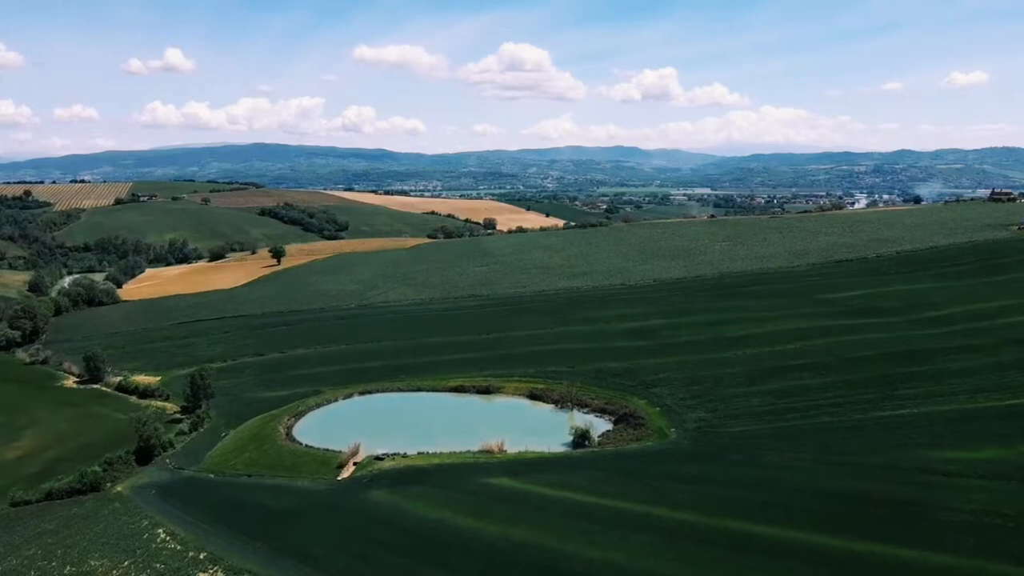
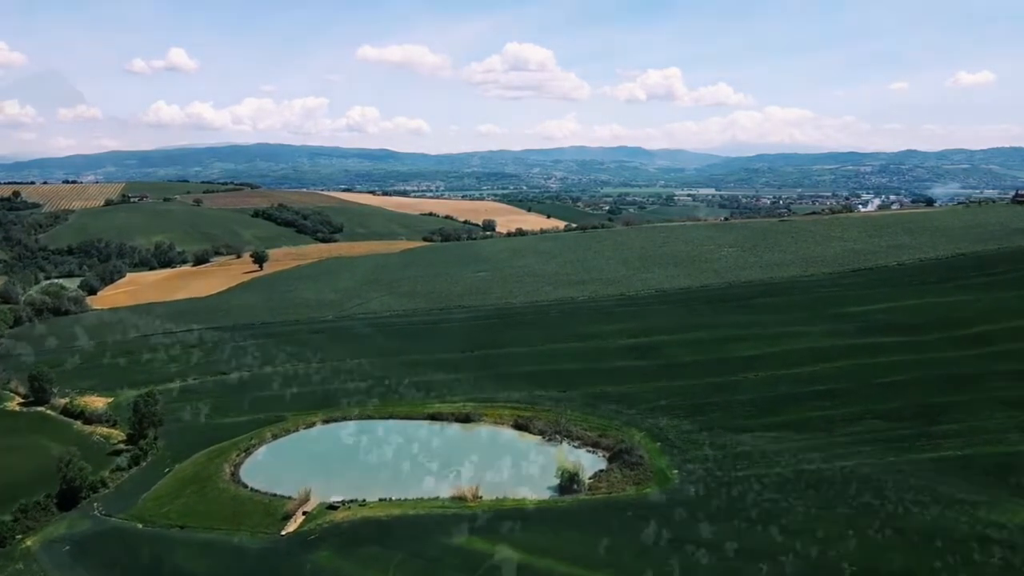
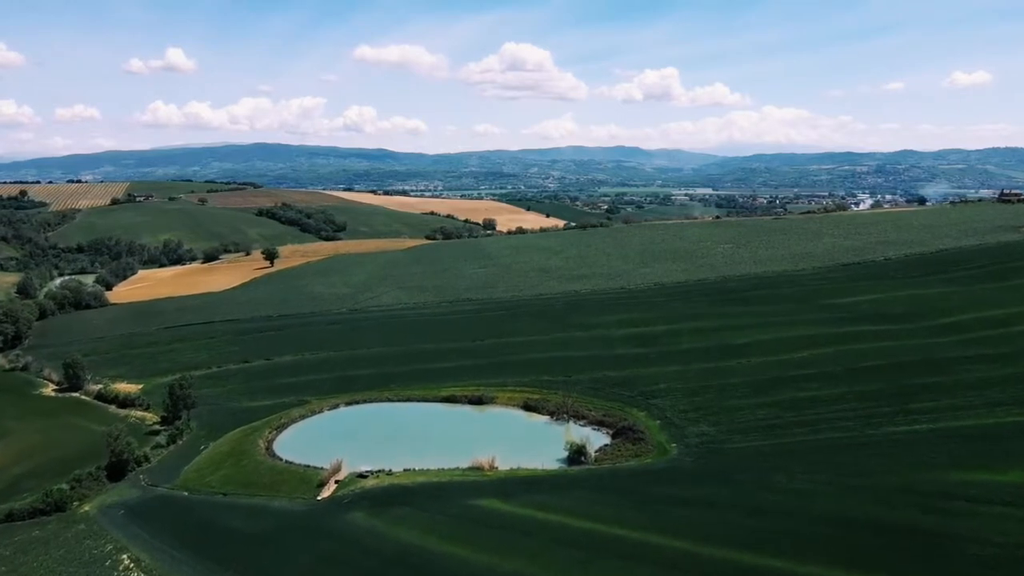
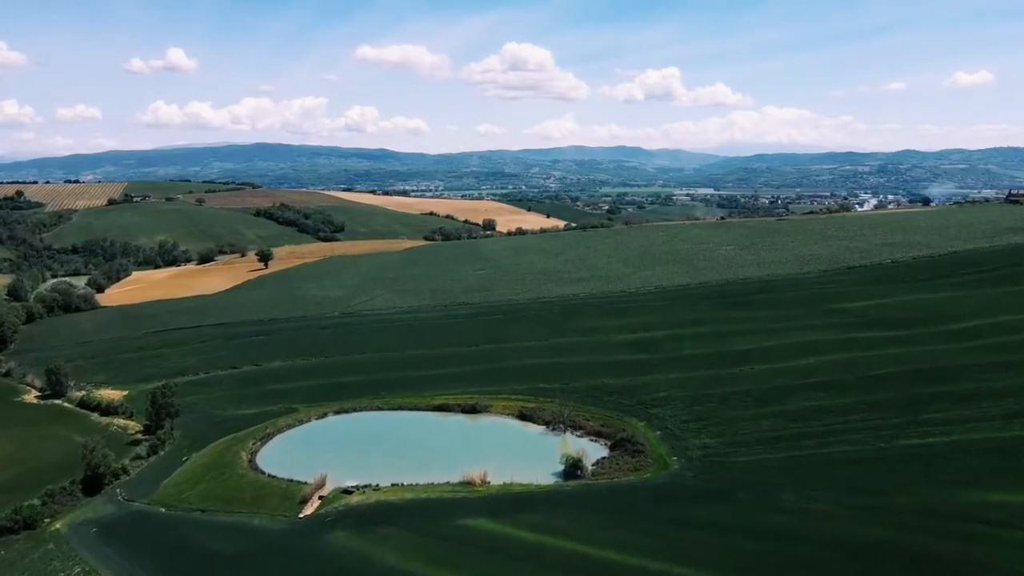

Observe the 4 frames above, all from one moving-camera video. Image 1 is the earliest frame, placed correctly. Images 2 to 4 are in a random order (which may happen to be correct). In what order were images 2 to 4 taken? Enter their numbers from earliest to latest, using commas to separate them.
3, 4, 2
